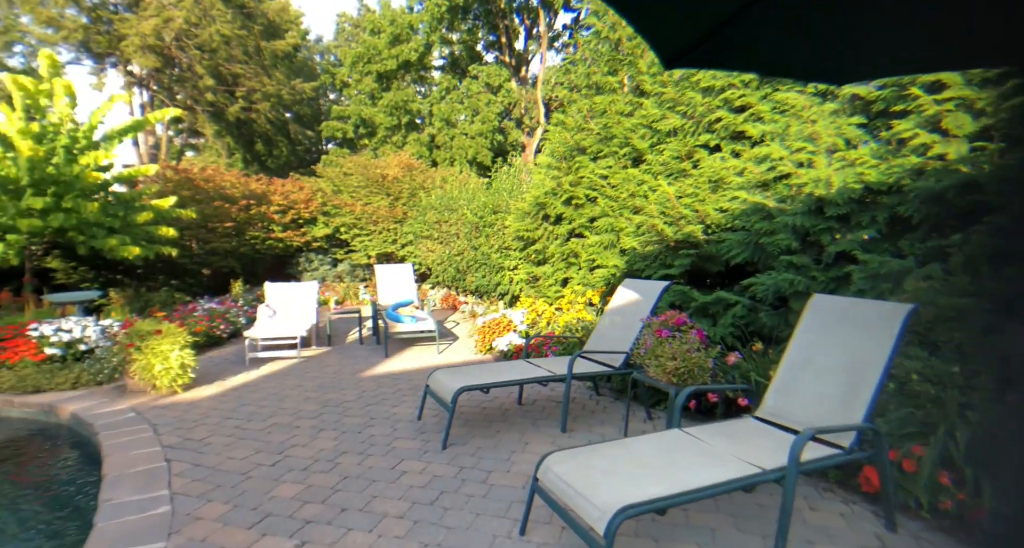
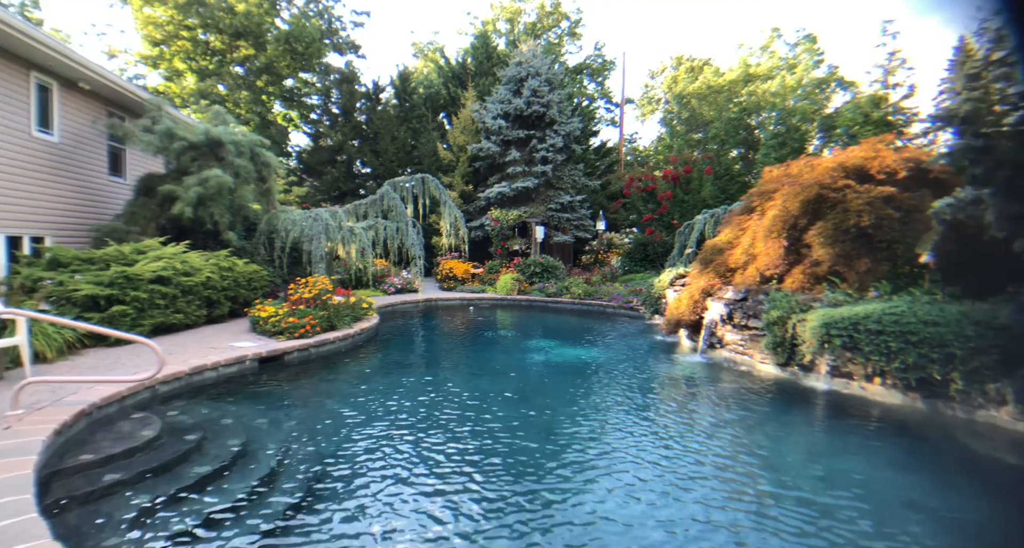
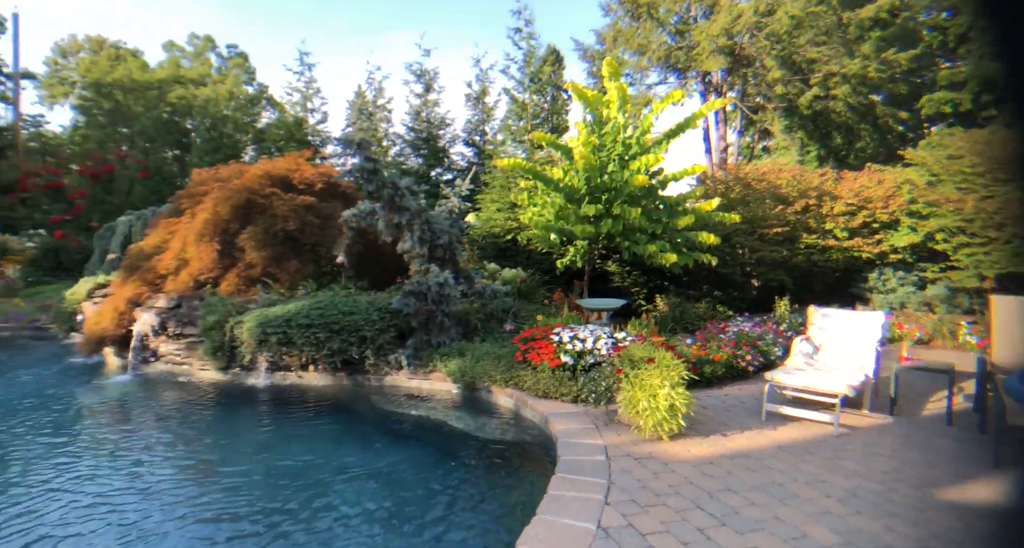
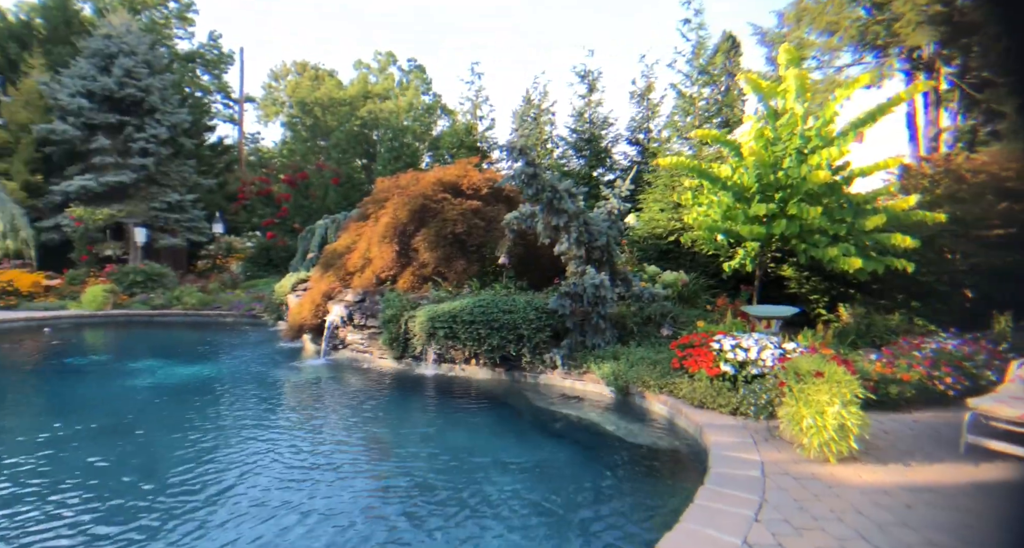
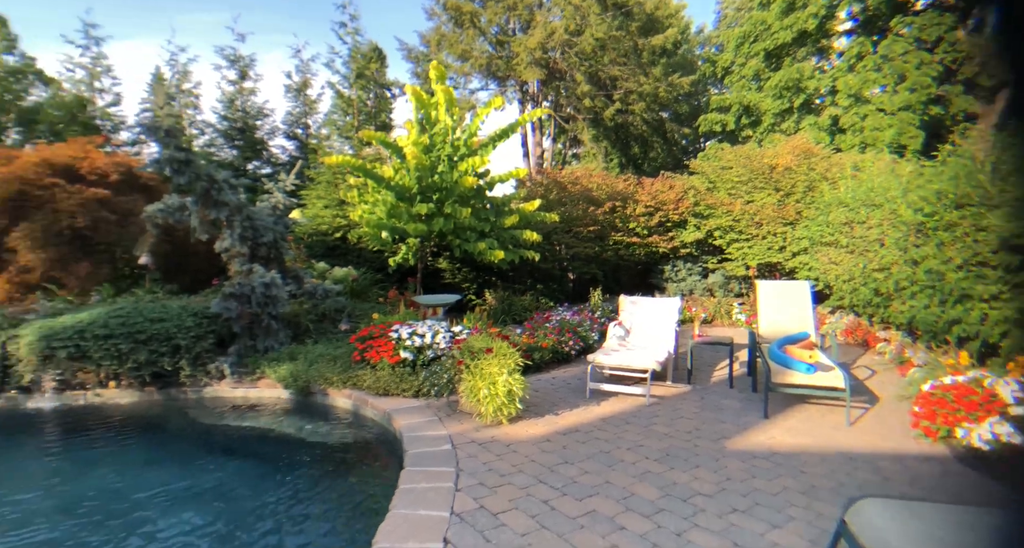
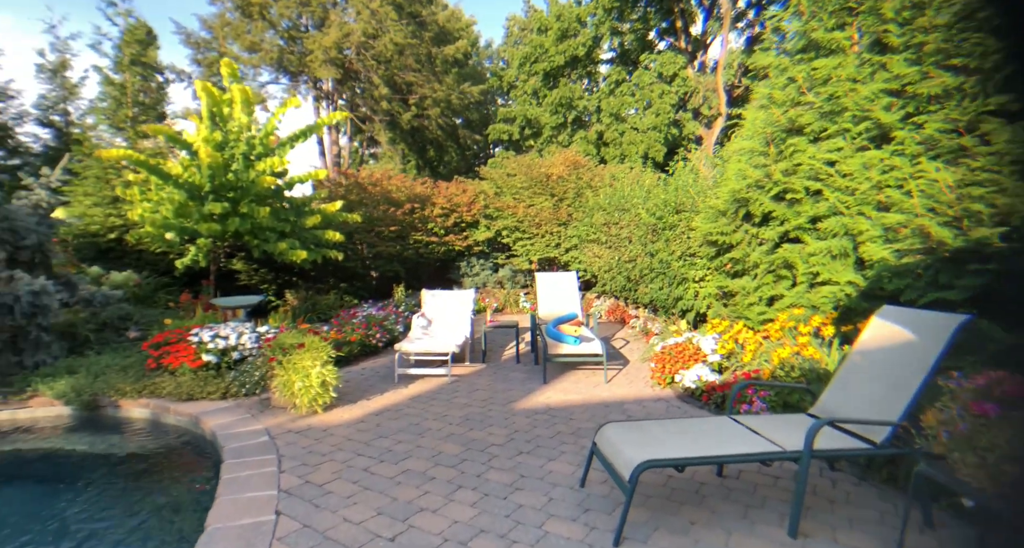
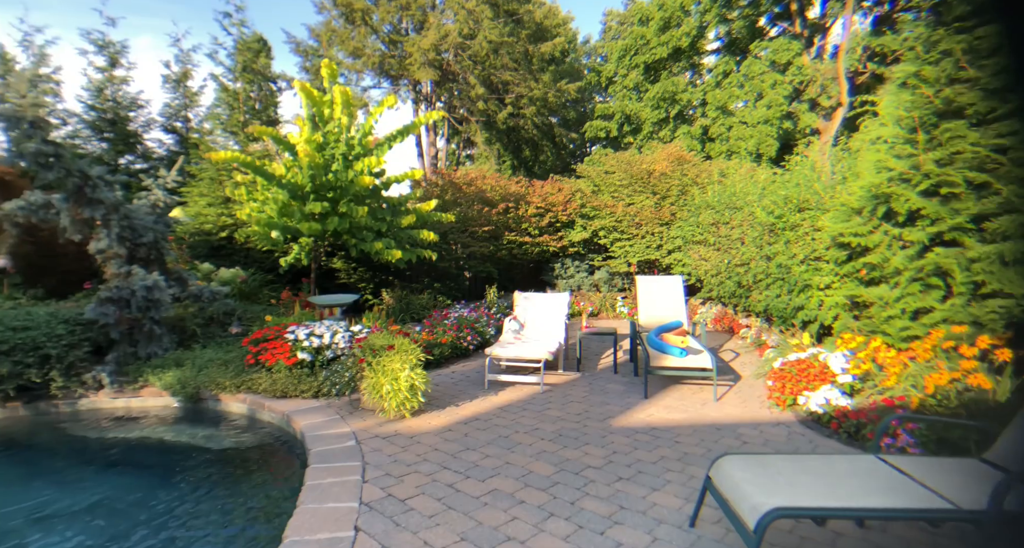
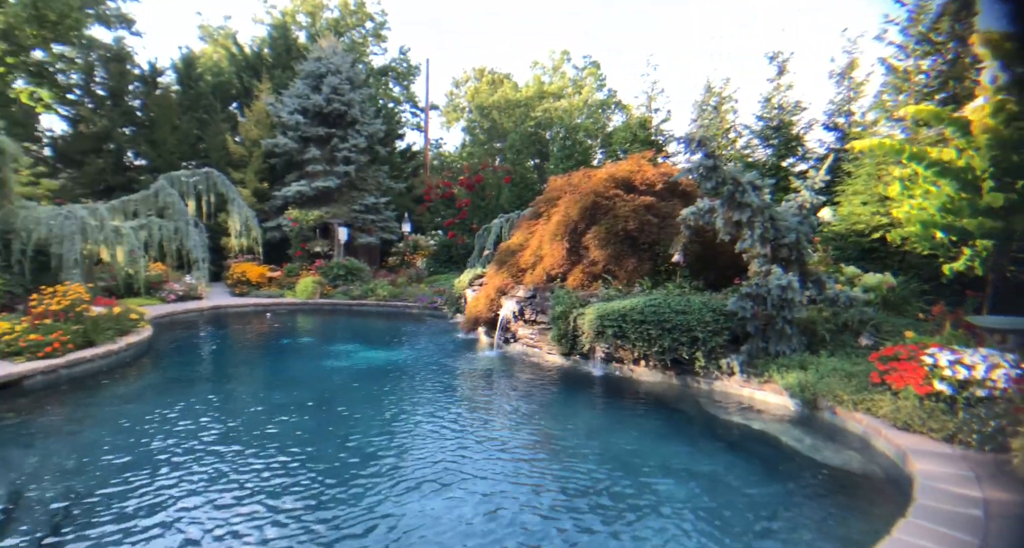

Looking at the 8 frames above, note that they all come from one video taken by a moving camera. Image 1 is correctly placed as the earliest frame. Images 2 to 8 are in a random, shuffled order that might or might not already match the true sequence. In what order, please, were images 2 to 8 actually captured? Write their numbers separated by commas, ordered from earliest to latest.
6, 7, 5, 3, 4, 8, 2
